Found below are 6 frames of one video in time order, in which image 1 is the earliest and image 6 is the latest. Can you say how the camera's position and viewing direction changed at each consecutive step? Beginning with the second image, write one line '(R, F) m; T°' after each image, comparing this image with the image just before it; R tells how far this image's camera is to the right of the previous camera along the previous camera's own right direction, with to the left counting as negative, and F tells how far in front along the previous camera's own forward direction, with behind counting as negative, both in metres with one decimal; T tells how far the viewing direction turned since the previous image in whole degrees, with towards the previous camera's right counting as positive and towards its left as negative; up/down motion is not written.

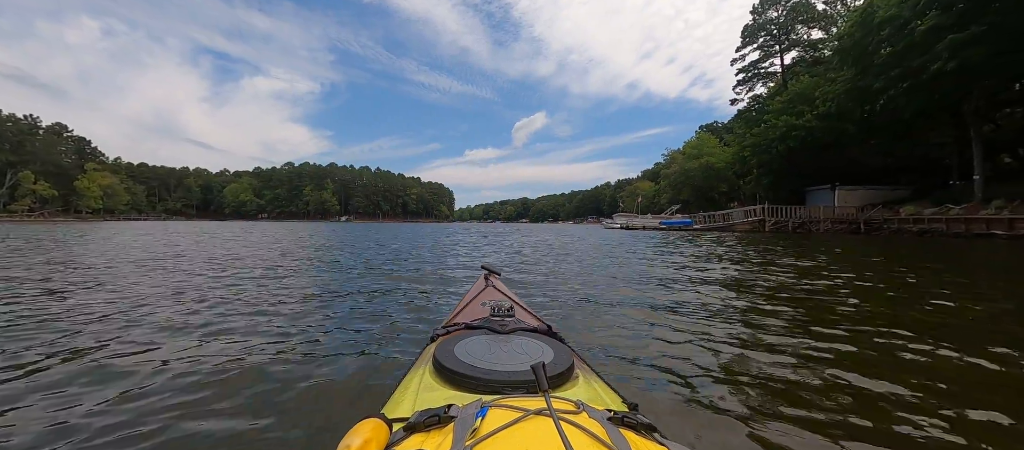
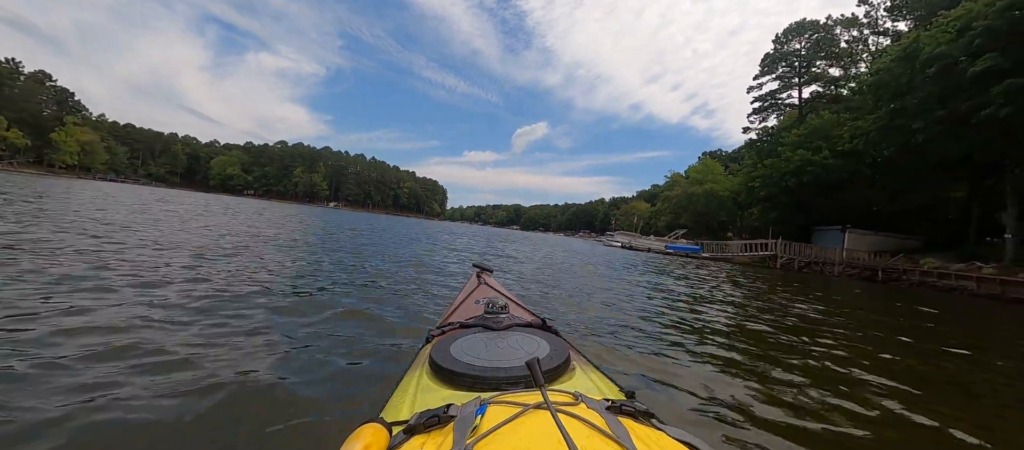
(-0.2, +1.1) m; +1°
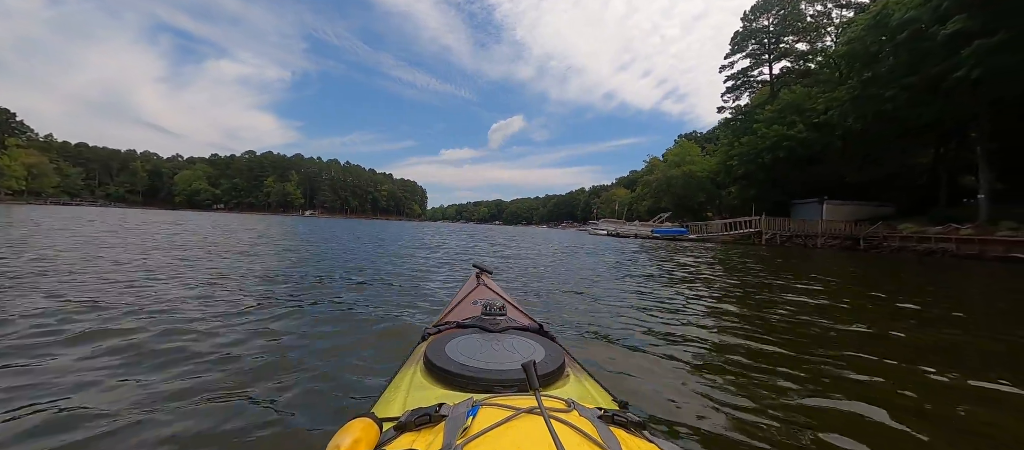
(0.0, +0.4) m; +3°
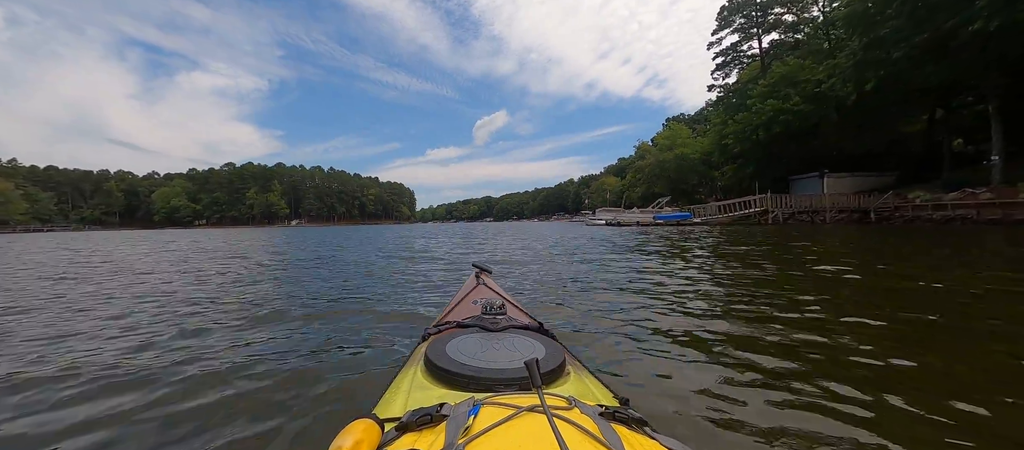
(-0.1, +0.8) m; +1°
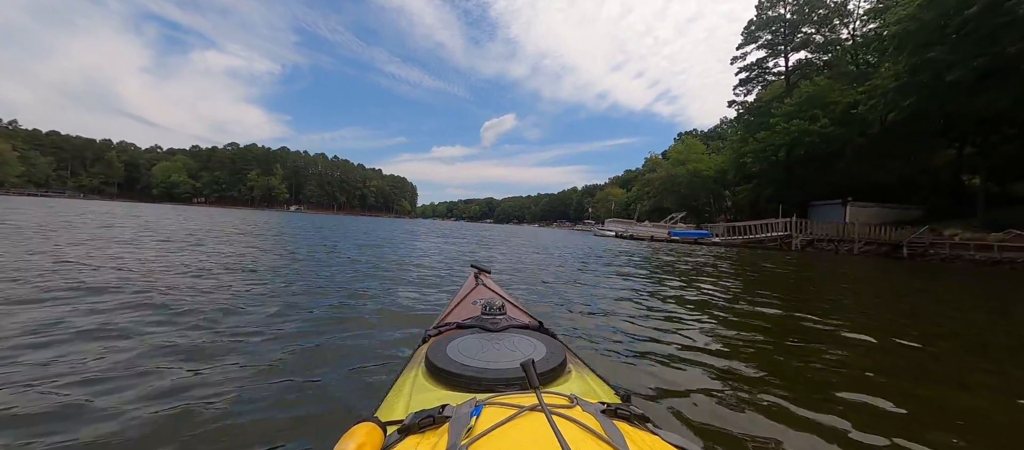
(-0.1, +0.8) m; 0°
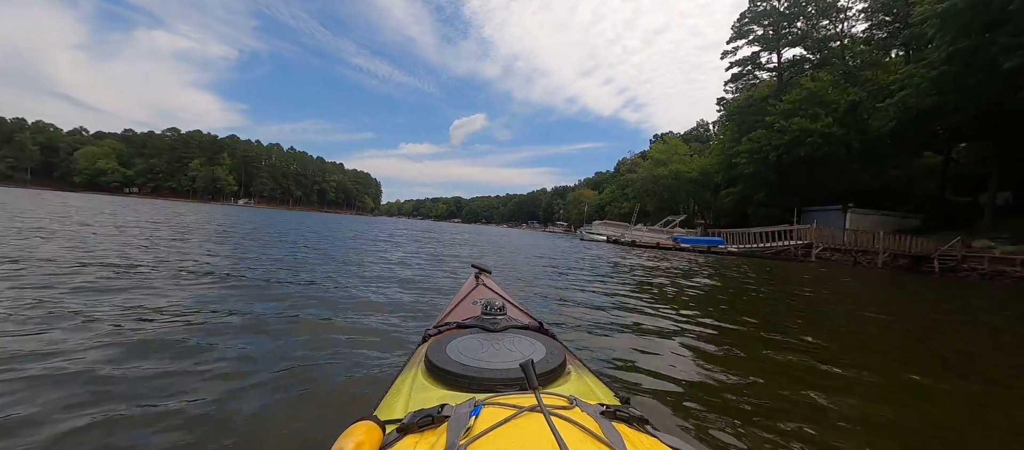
(-0.1, +2.2) m; +5°
